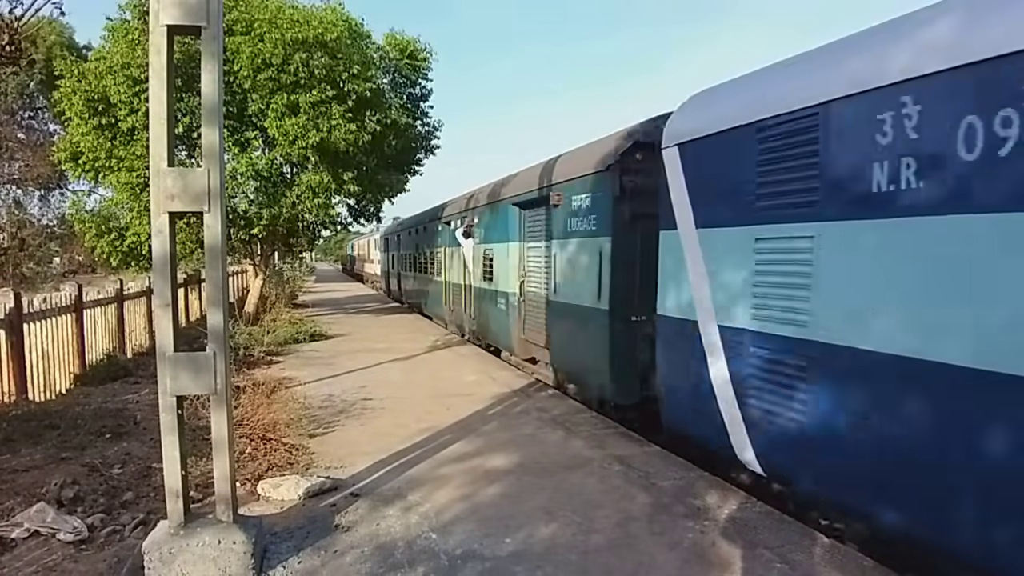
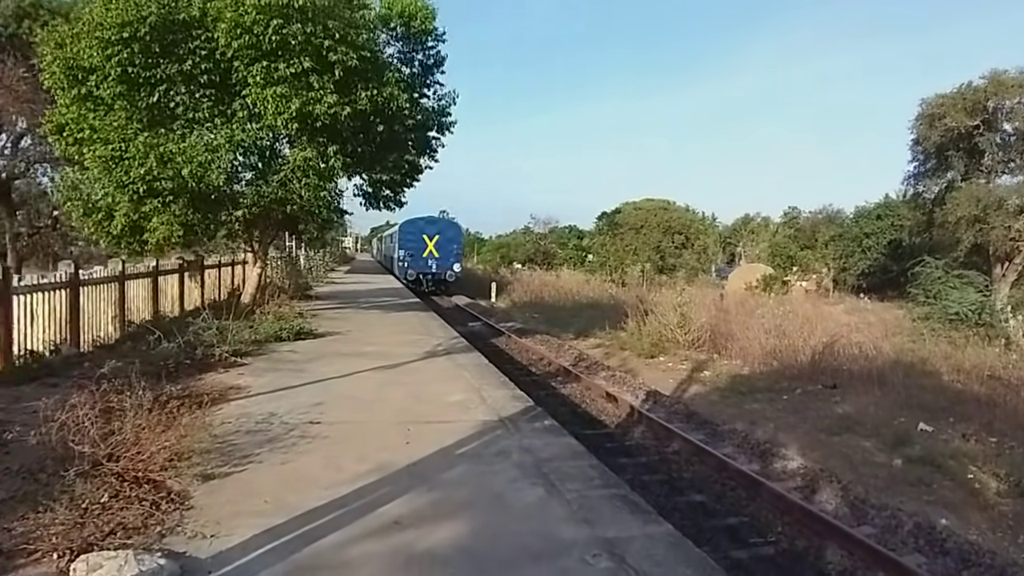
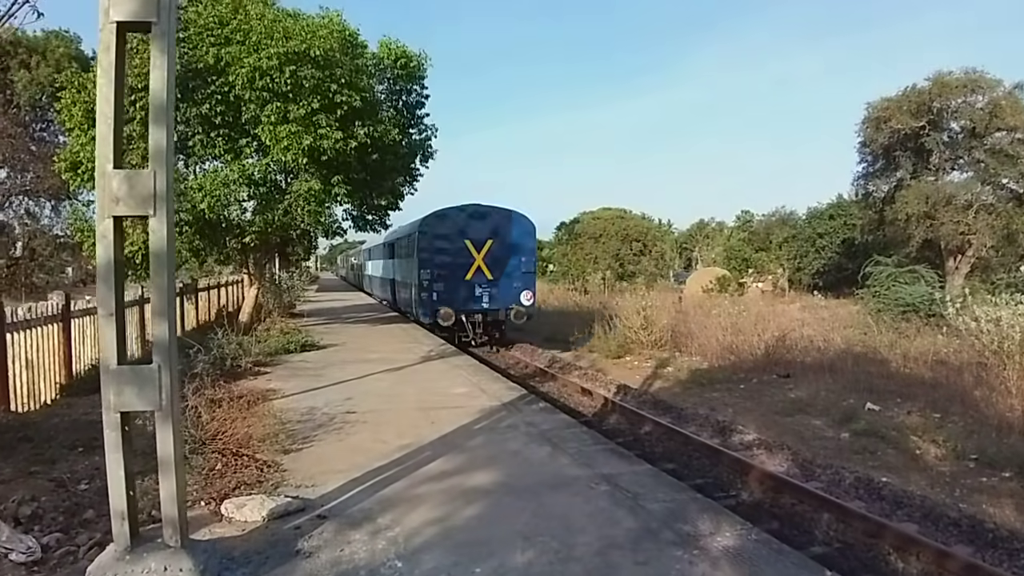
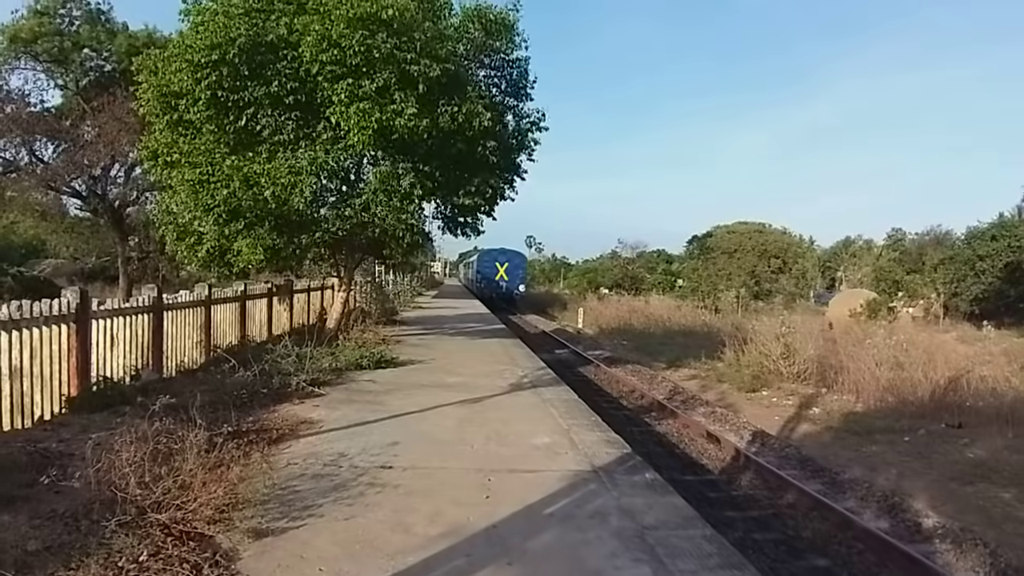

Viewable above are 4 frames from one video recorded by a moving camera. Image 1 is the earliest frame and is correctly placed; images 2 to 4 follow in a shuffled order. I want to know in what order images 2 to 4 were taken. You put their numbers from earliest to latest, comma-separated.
3, 2, 4
